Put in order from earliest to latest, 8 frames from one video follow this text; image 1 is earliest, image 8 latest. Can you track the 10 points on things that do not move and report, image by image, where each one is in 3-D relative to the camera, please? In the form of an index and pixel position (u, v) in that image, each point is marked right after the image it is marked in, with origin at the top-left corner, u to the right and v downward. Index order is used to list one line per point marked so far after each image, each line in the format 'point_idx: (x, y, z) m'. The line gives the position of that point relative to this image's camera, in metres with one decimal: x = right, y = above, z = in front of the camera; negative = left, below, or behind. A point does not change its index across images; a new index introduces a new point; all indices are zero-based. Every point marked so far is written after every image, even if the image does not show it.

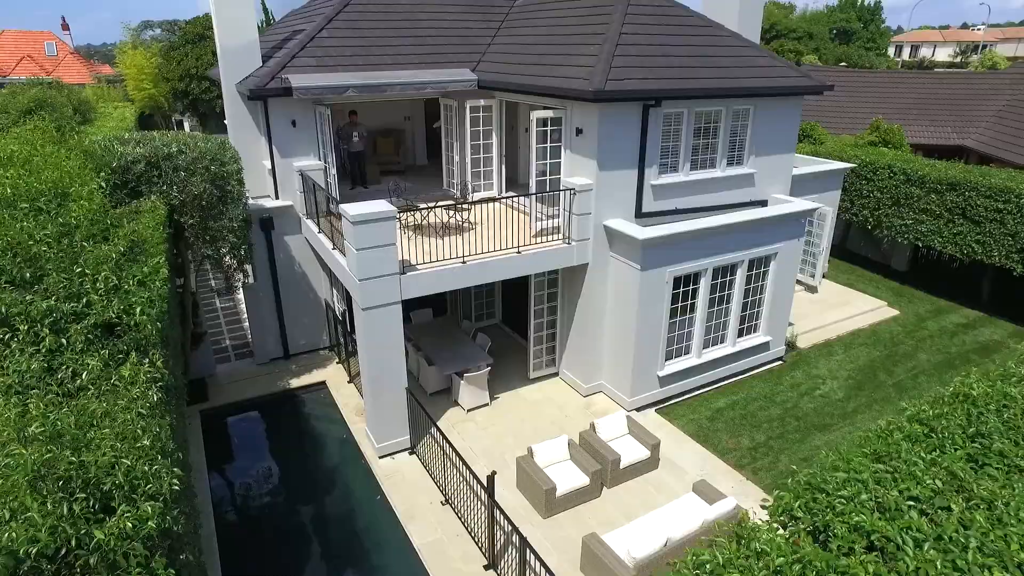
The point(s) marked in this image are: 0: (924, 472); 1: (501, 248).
0: (+2.3, -1.0, +4.5) m
1: (-0.1, +0.5, +10.9) m
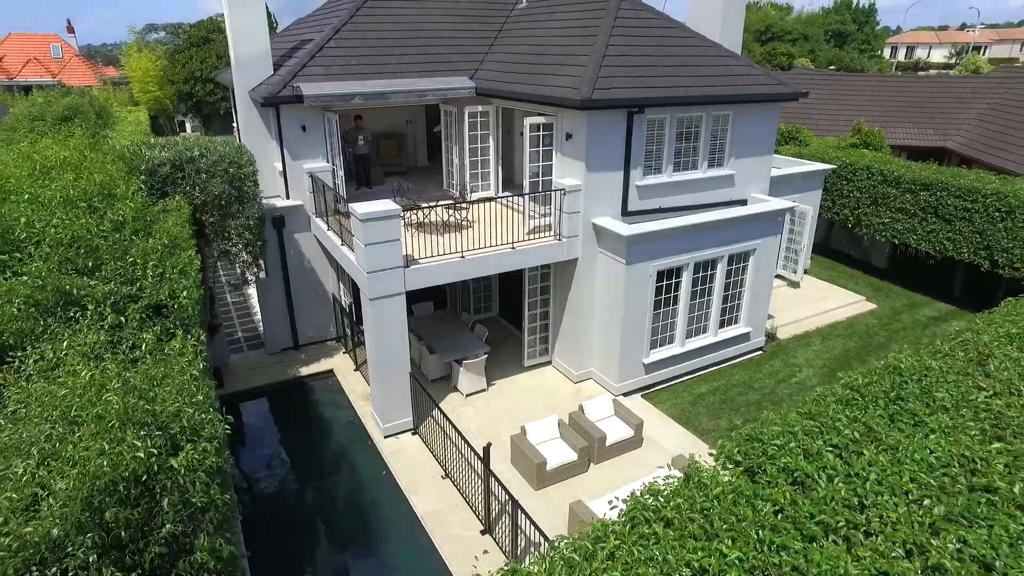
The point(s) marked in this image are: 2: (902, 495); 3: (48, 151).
0: (+2.2, -0.9, +5.4) m
1: (-0.2, +0.6, +11.8) m
2: (+2.2, -1.2, +4.5) m
3: (-5.2, +1.5, +9.0) m
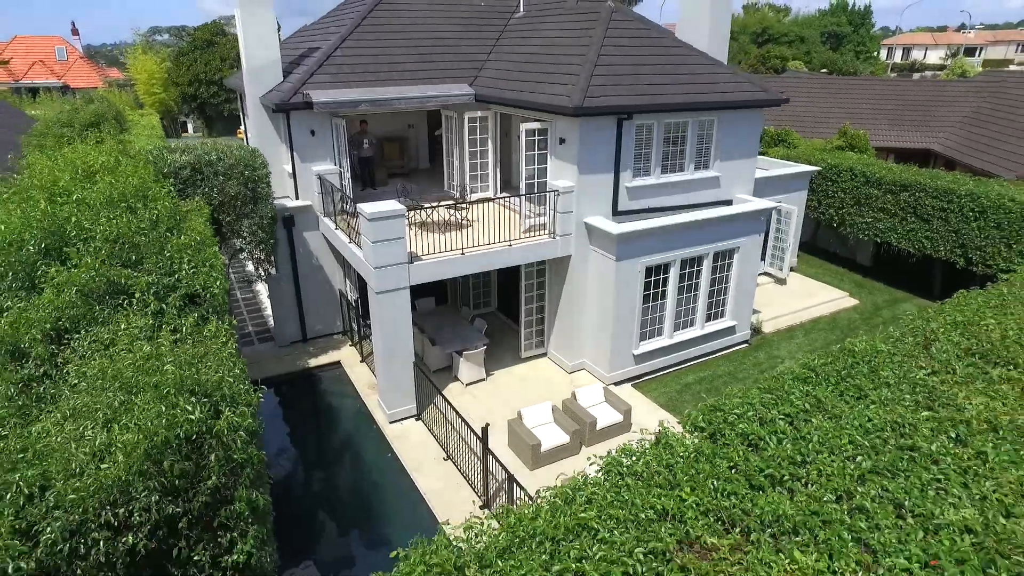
0: (+2.2, -0.9, +6.2) m
1: (-0.3, +0.7, +12.6) m
2: (+2.1, -1.1, +5.3) m
3: (-5.2, +1.6, +9.7) m
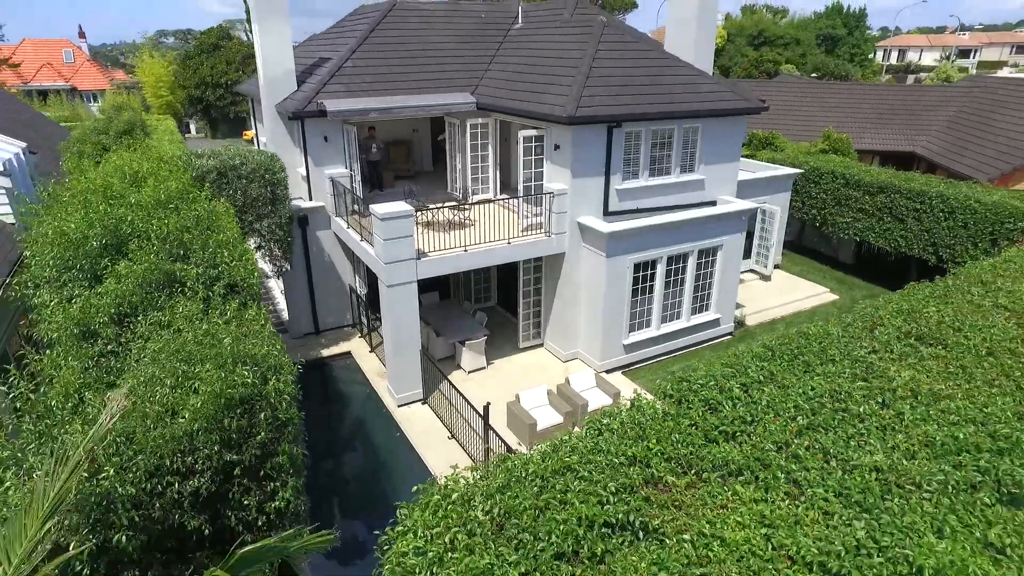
0: (+2.2, -0.8, +7.3) m
1: (-0.3, +0.8, +13.7) m
2: (+2.1, -1.0, +6.4) m
3: (-5.2, +1.7, +10.8) m
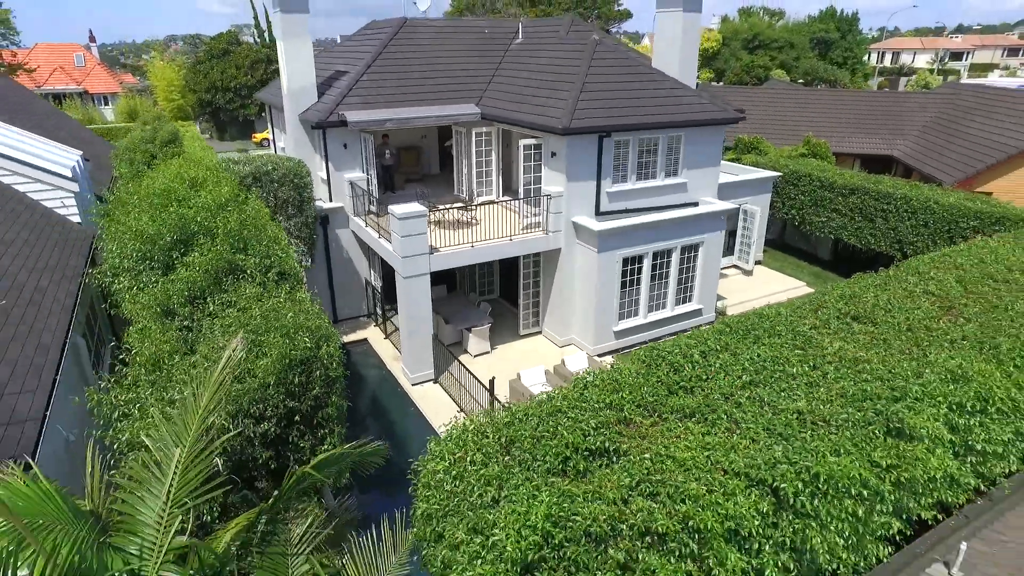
0: (+2.2, -0.6, +8.9) m
1: (-0.3, +1.0, +15.3) m
2: (+2.2, -0.9, +8.0) m
3: (-5.2, +1.8, +12.4) m
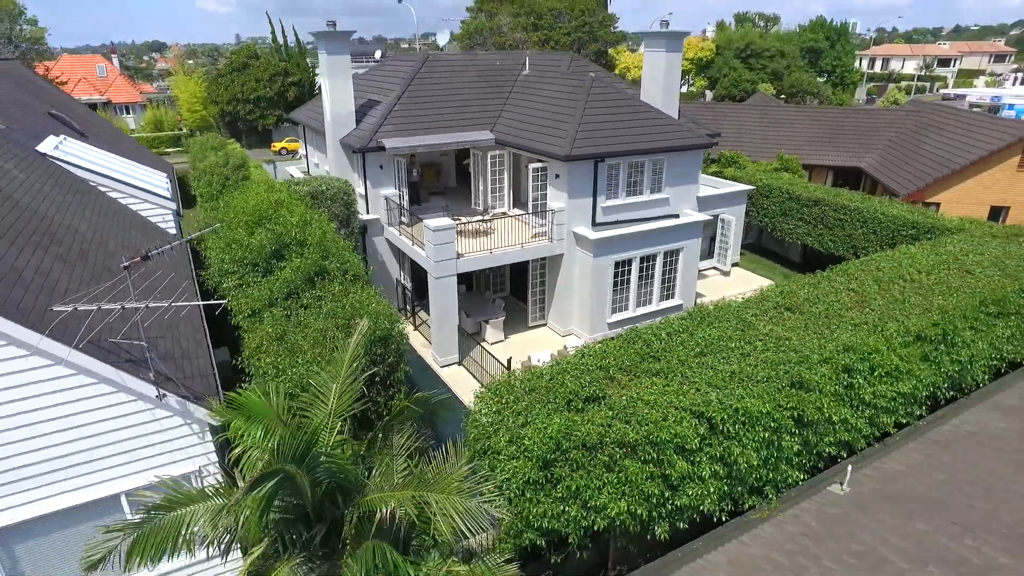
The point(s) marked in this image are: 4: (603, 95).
0: (+2.5, -0.6, +11.9) m
1: (0.0, +1.0, +18.3) m
2: (+2.4, -0.8, +11.1) m
3: (-5.0, +1.8, +15.5) m
4: (+2.2, +4.7, +19.7) m
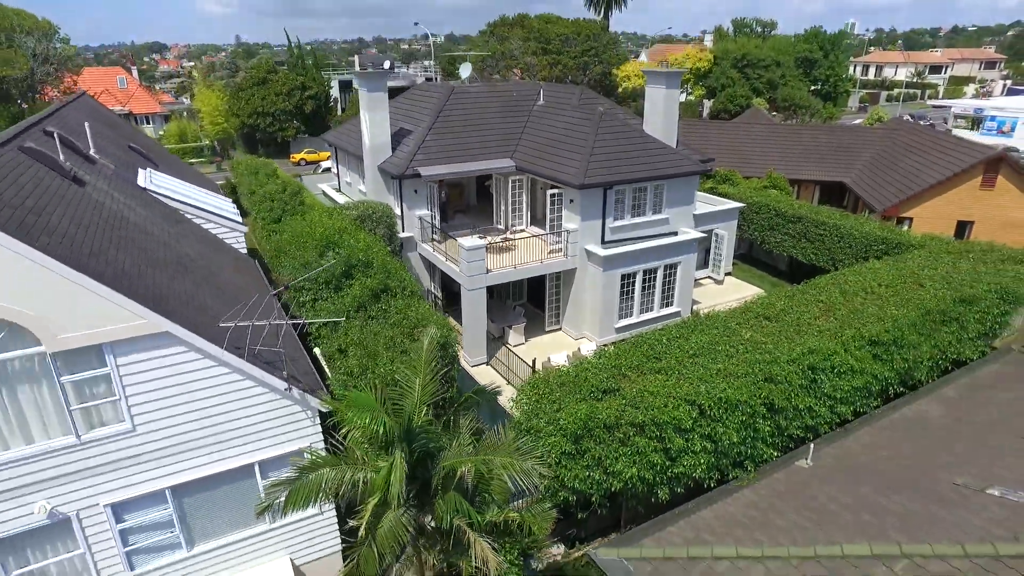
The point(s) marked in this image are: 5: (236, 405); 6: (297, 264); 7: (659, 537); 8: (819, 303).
0: (+3.0, -0.8, +14.7) m
1: (+0.5, +0.7, +21.1) m
2: (+2.9, -1.1, +13.8) m
3: (-4.4, +1.6, +18.2) m
4: (+2.7, +4.5, +22.4) m
5: (-3.7, -1.5, +10.6) m
6: (-4.4, +0.5, +16.4) m
7: (+2.0, -3.4, +10.9) m
8: (+6.3, -0.3, +16.5) m
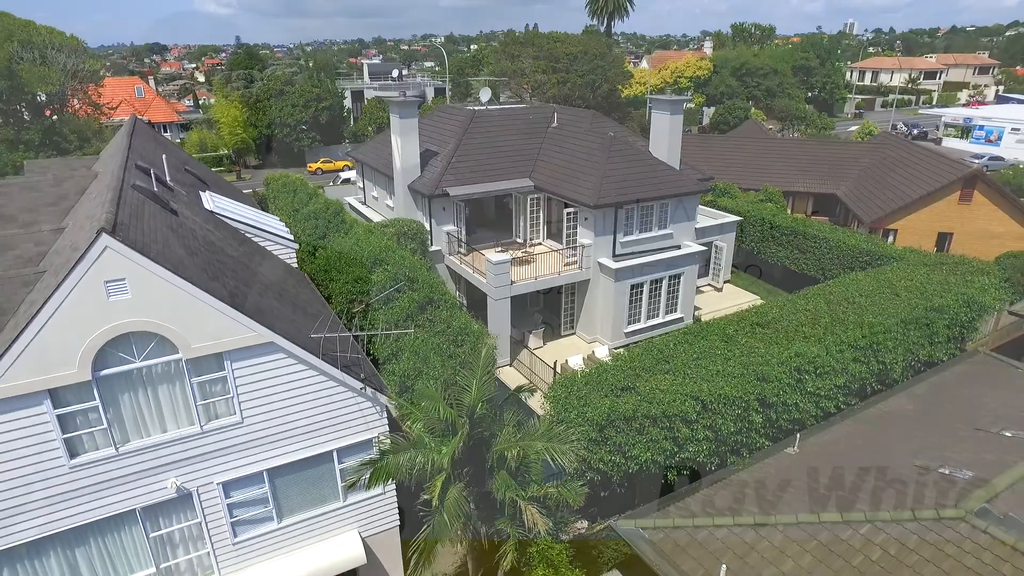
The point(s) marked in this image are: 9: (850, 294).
0: (+3.6, -1.1, +17.0) m
1: (+1.1, +0.5, +23.4) m
2: (+3.5, -1.3, +16.1) m
3: (-3.9, +1.3, +20.5) m
4: (+3.3, +4.2, +24.7) m
5: (-3.1, -1.8, +12.9) m
6: (-3.8, +0.2, +18.7) m
7: (+2.6, -3.6, +13.2) m
8: (+6.9, -0.5, +18.8) m
9: (+8.4, -0.2, +19.9) m
